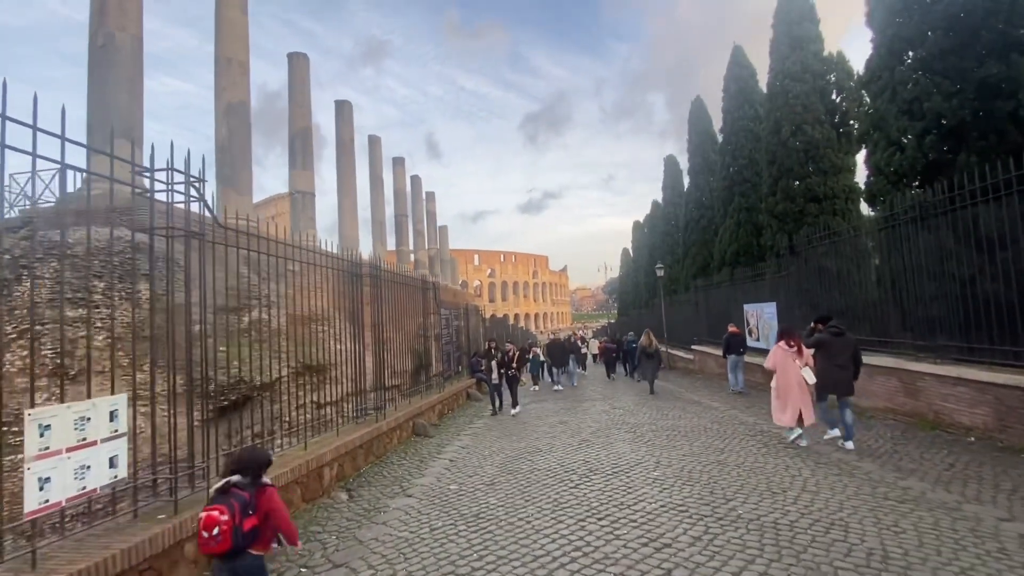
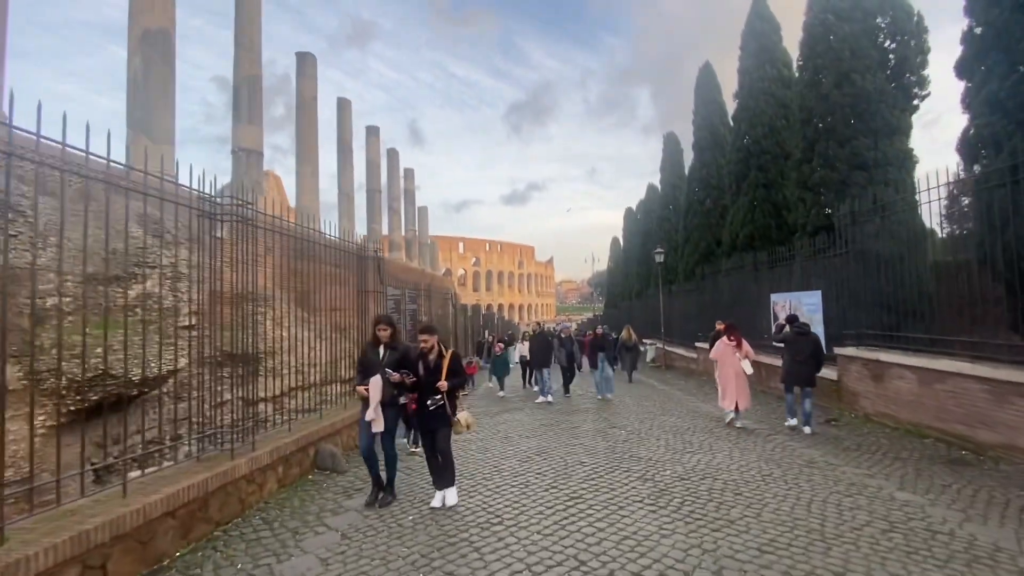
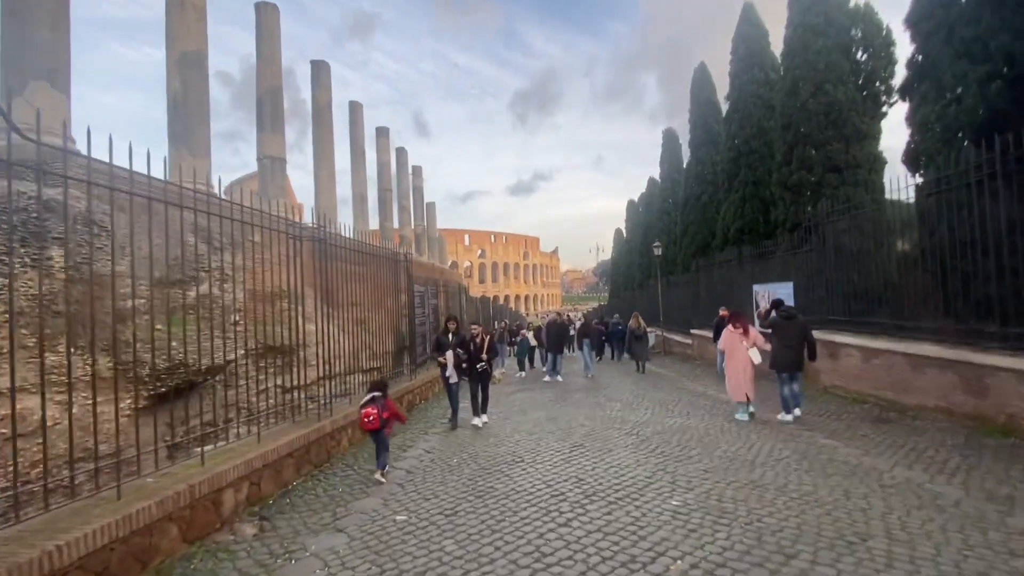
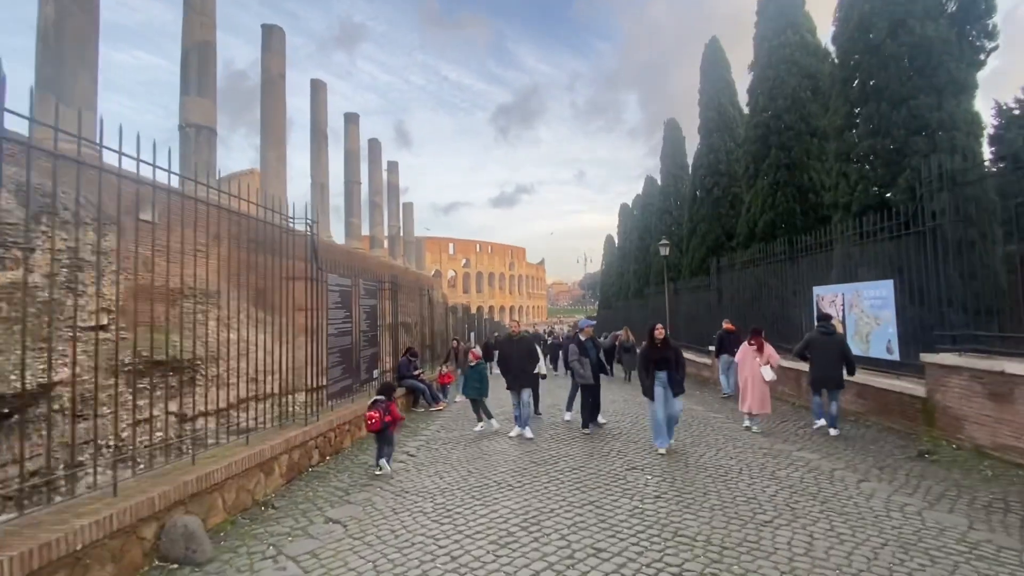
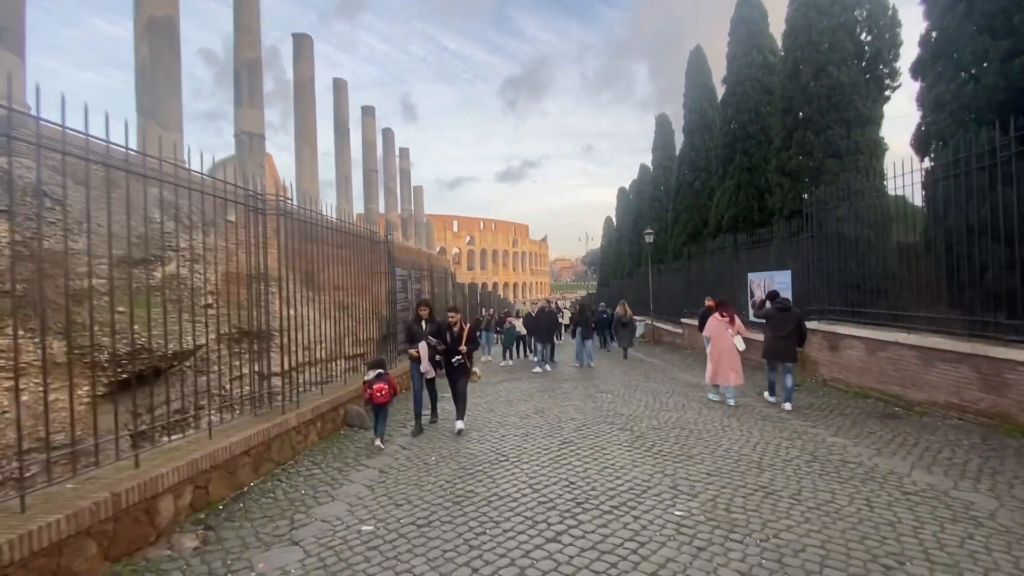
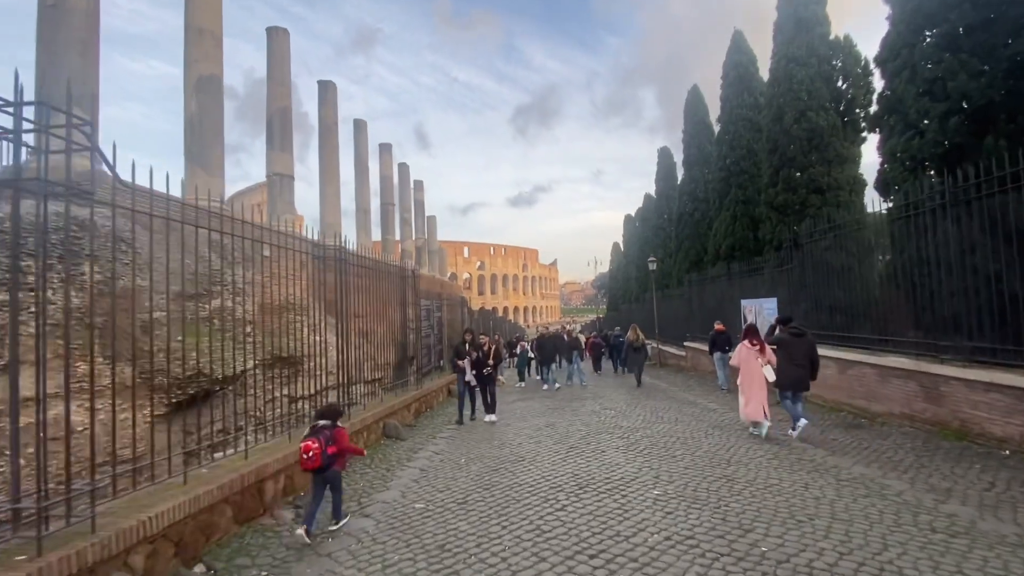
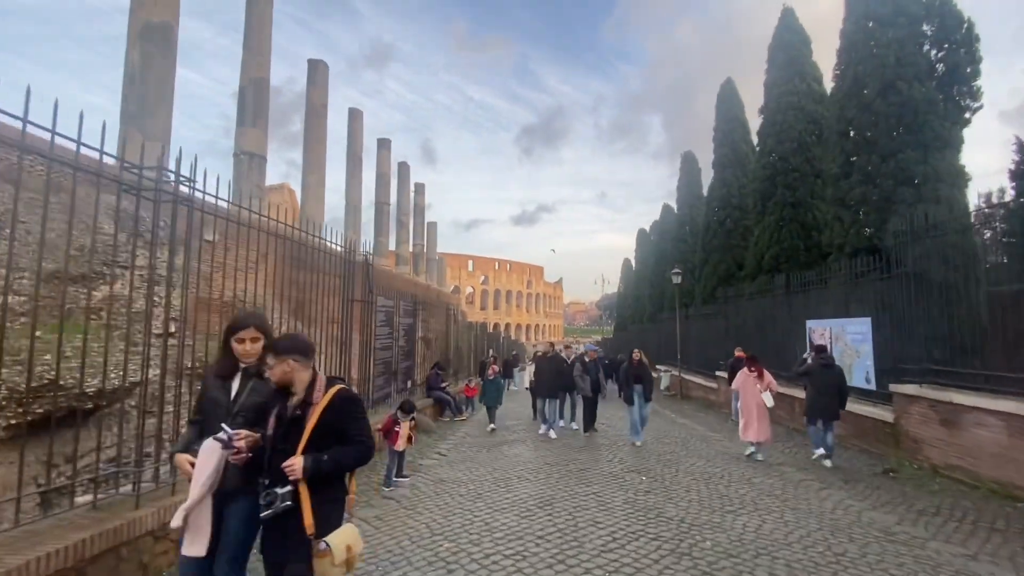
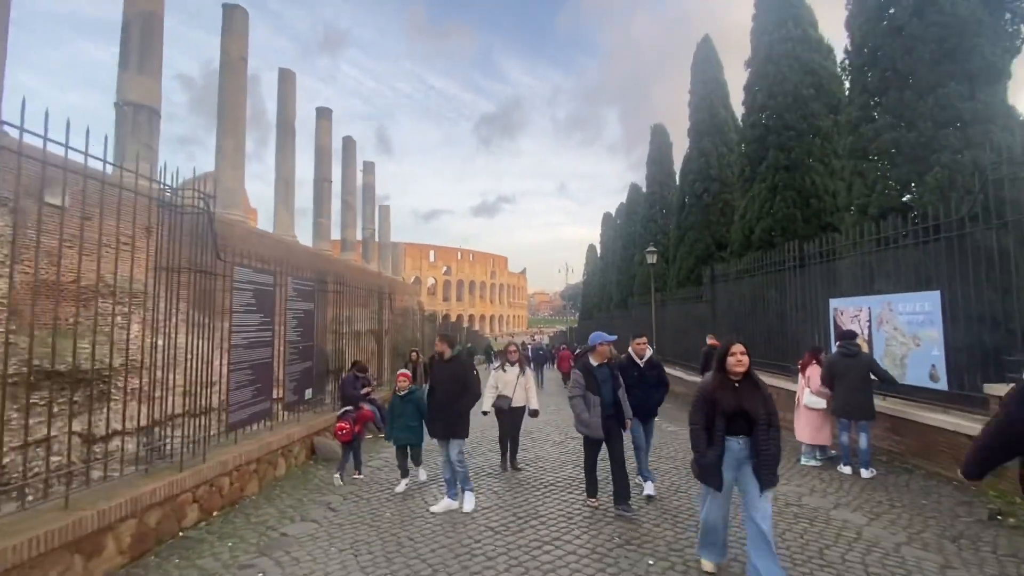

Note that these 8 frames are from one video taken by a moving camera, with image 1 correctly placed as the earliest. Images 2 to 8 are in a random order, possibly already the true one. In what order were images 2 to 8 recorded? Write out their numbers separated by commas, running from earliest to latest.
6, 3, 5, 2, 7, 4, 8
